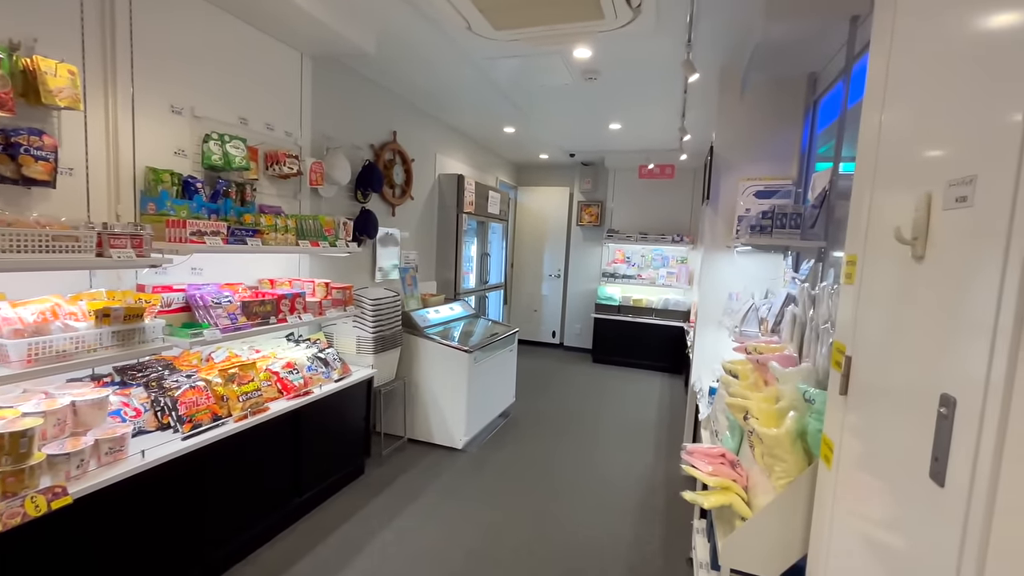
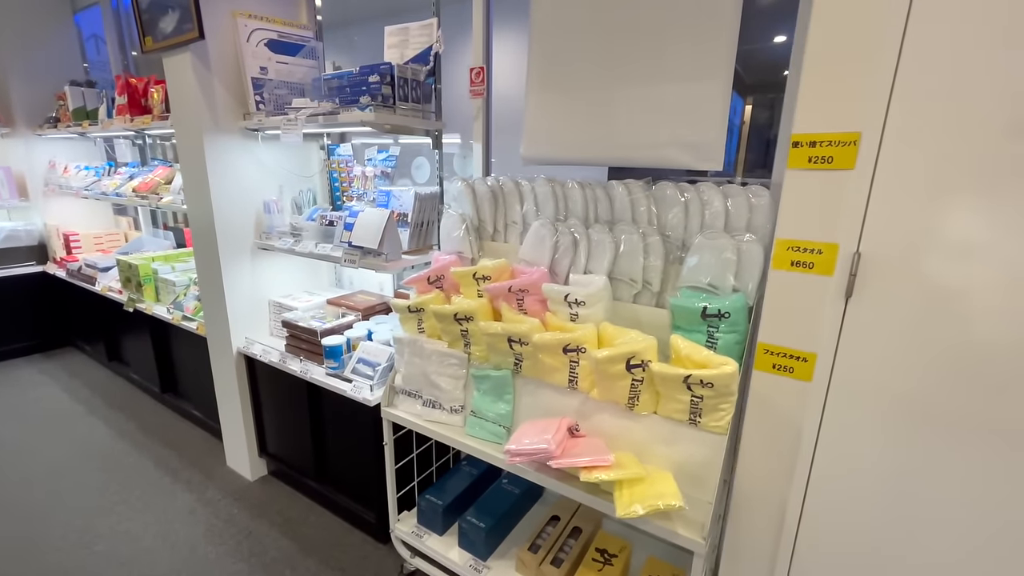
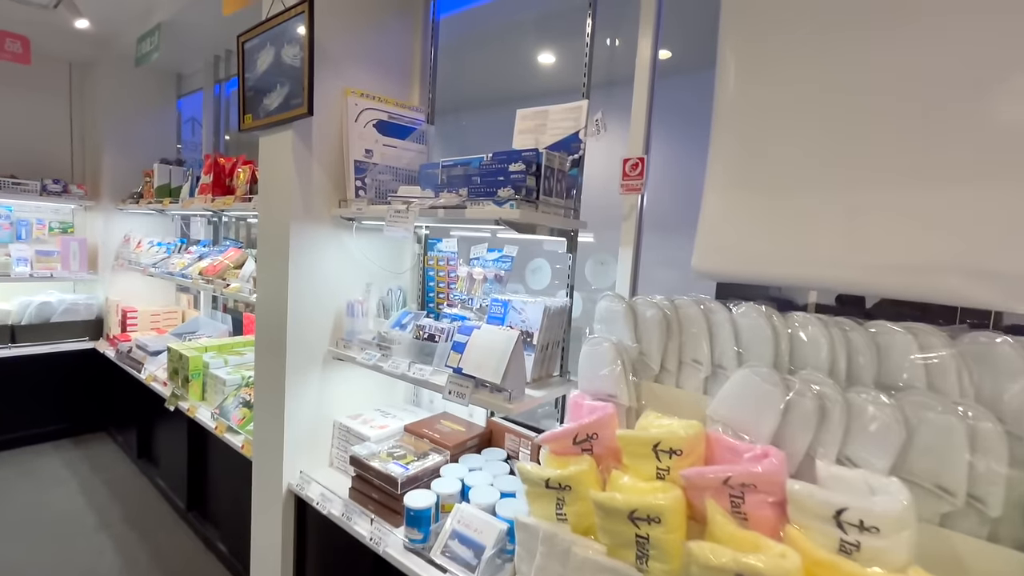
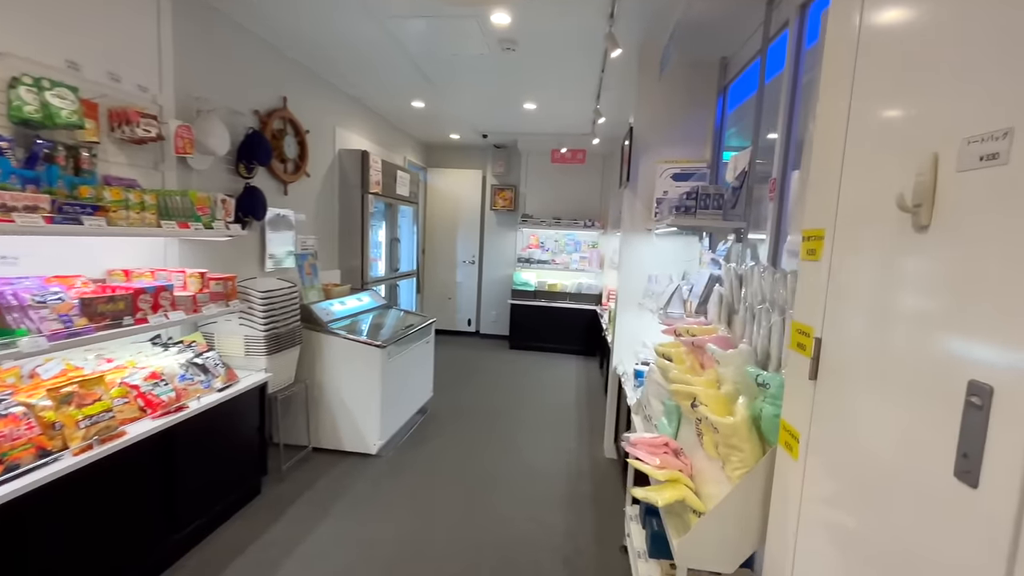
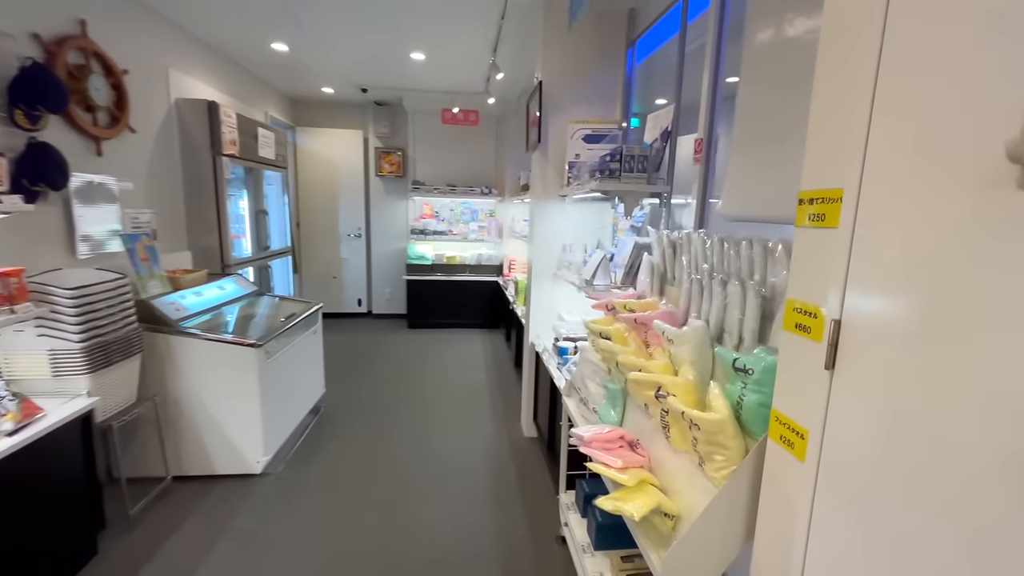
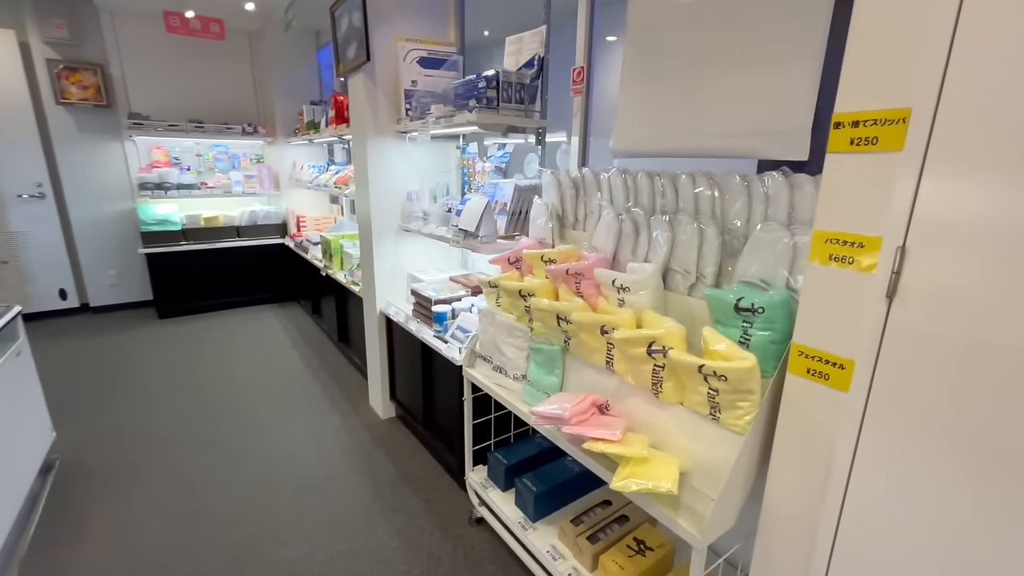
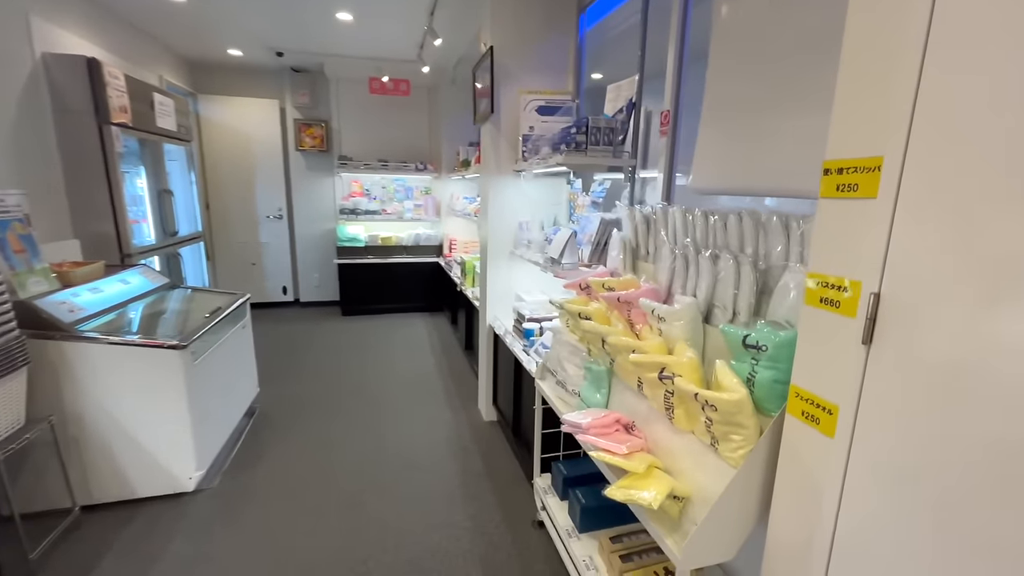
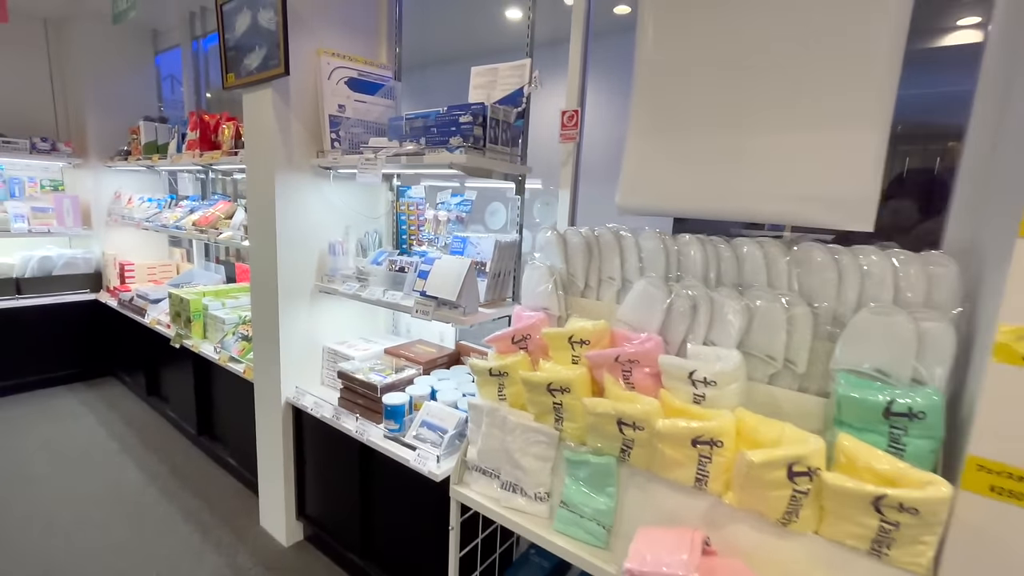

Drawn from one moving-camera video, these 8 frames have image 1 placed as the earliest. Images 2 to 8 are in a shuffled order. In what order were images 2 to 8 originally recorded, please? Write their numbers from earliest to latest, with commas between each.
4, 5, 7, 6, 2, 8, 3
